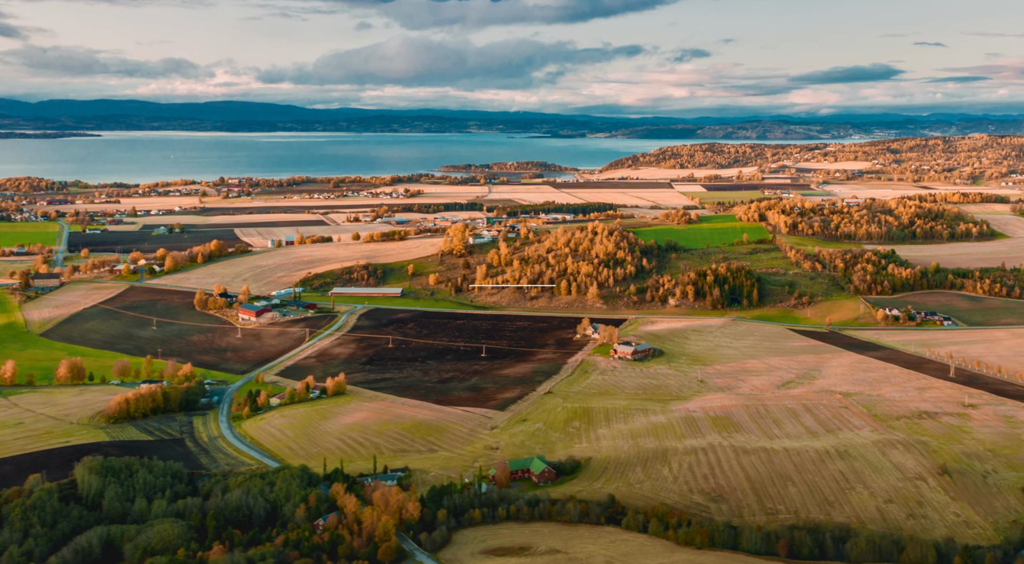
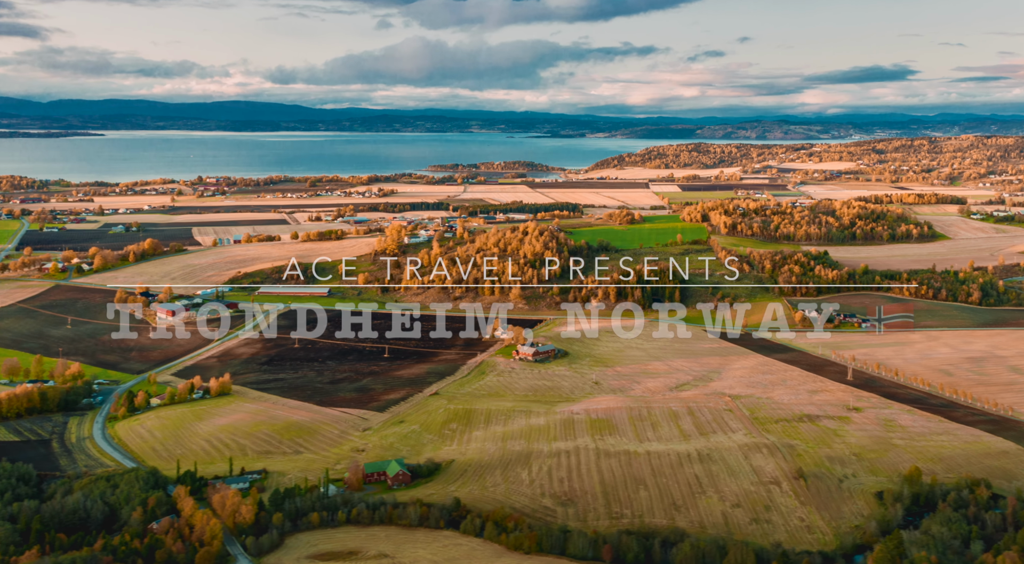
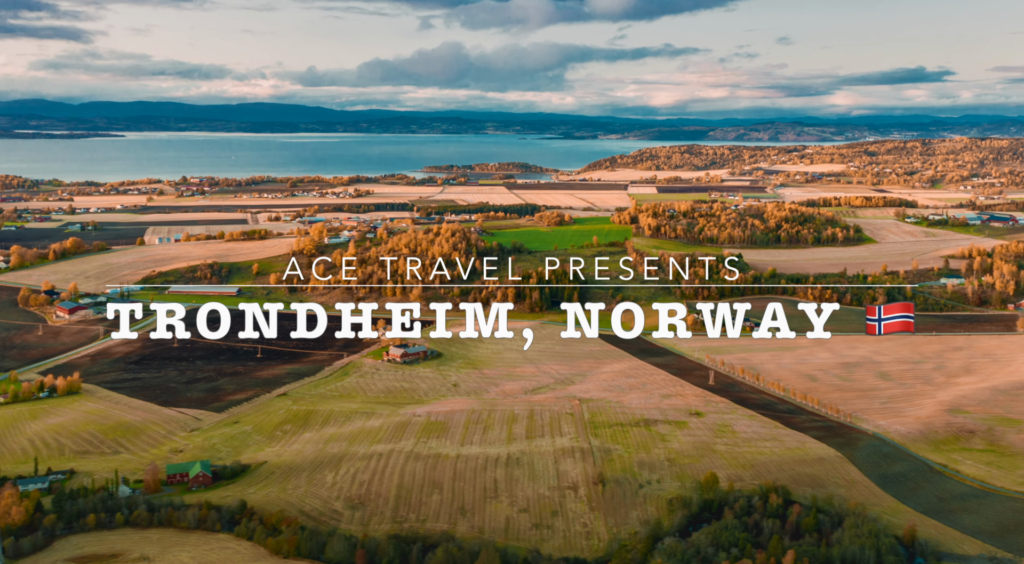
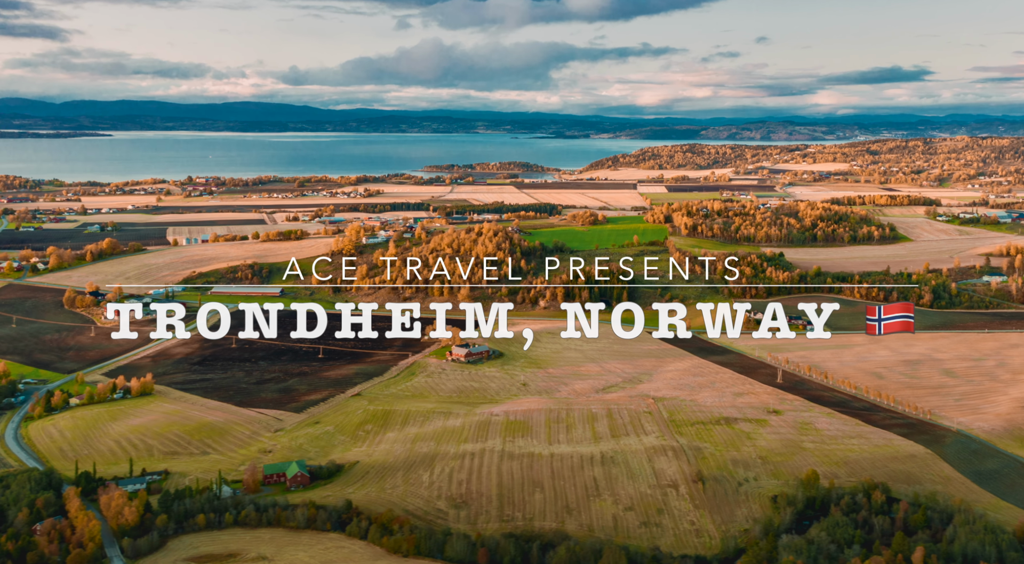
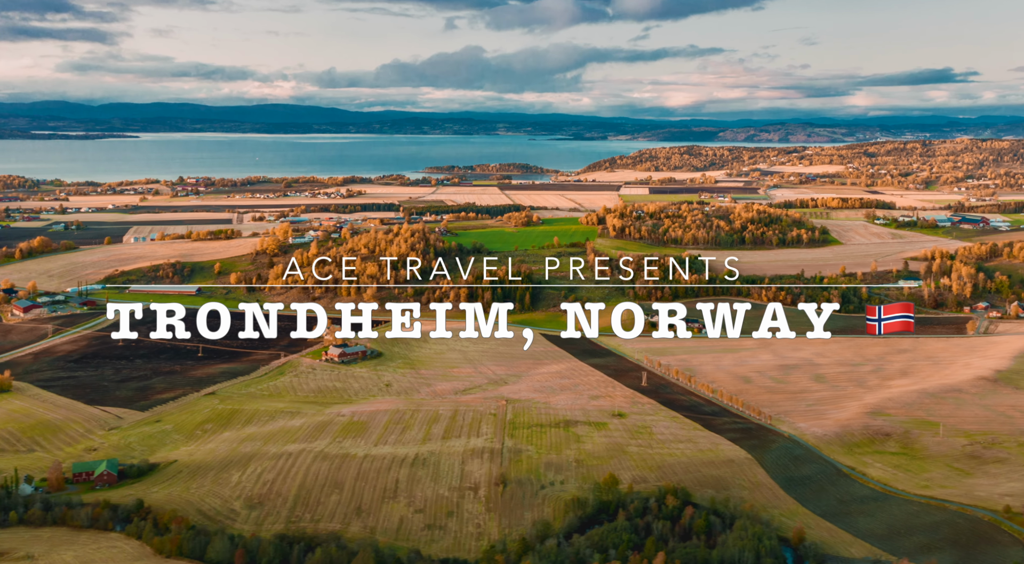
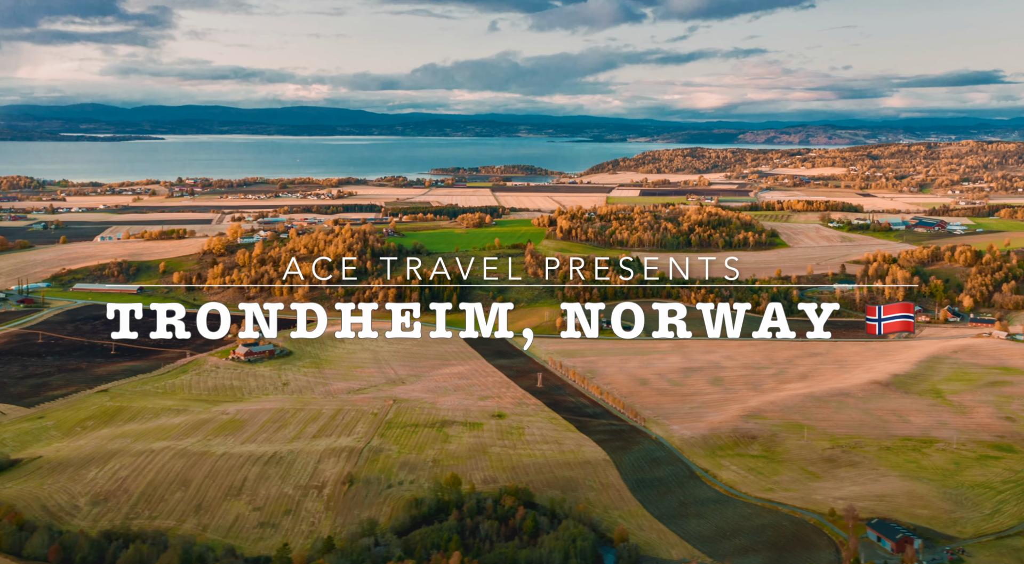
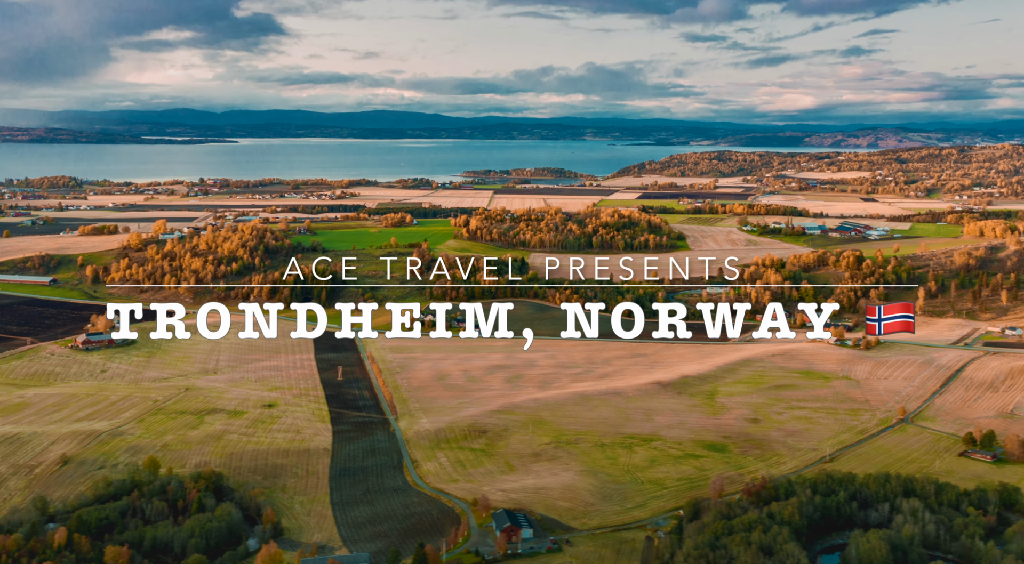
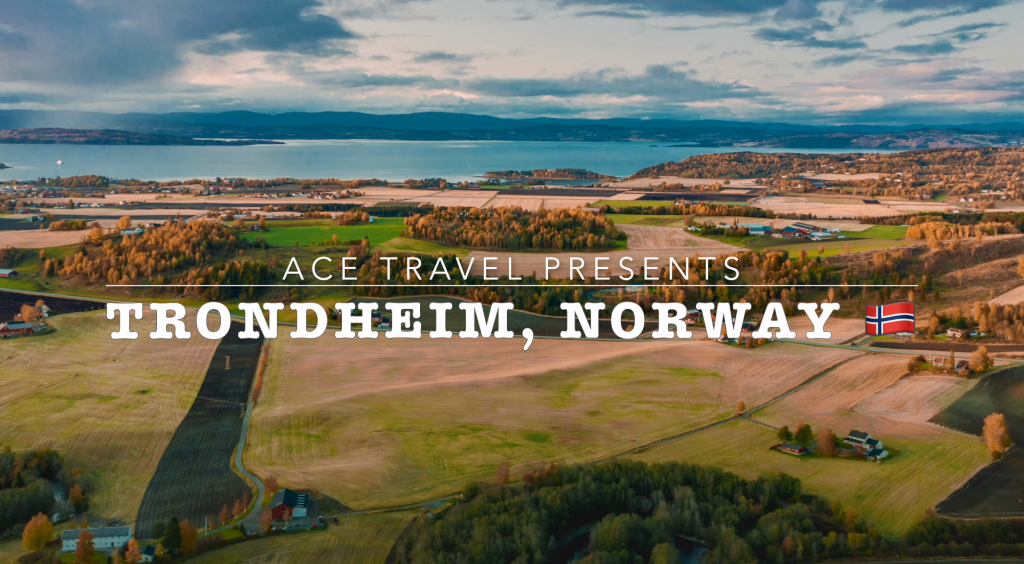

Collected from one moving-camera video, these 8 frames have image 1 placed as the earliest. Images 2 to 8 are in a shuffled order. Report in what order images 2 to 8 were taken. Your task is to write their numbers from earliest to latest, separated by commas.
2, 4, 3, 5, 6, 7, 8
